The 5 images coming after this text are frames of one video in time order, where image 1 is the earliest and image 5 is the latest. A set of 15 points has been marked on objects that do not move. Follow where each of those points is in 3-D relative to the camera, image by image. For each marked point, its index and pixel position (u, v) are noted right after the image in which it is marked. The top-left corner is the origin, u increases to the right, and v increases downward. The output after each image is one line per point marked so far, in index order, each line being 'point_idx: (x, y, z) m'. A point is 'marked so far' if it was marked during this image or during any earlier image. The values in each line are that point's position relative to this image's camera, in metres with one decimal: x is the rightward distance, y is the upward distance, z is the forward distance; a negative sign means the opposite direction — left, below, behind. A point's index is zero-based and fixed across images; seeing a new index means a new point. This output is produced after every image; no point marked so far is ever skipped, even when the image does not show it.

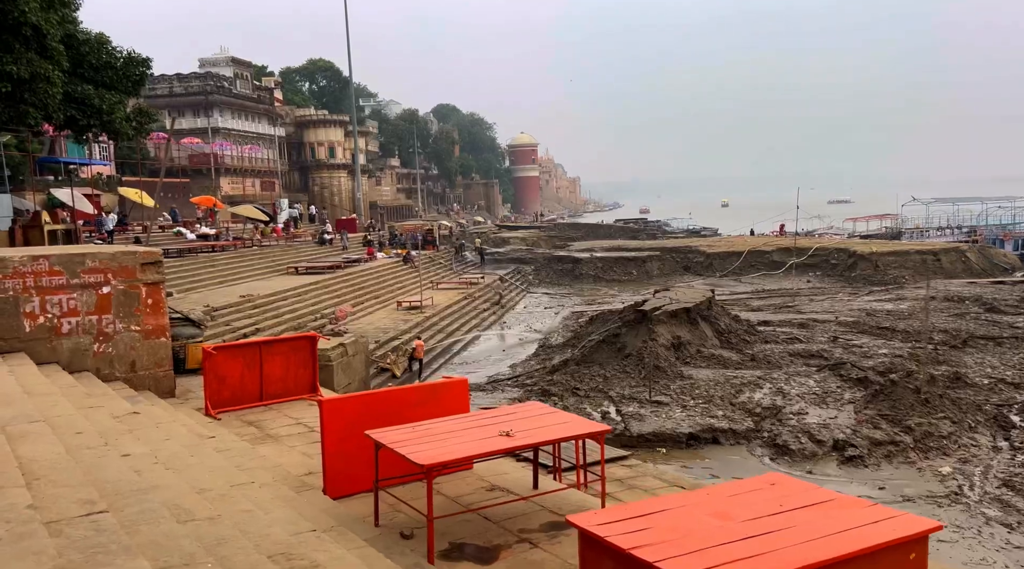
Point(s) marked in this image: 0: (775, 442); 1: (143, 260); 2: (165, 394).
0: (+3.5, -2.1, +11.6) m
1: (-3.8, +0.2, +9.2) m
2: (-3.7, -1.2, +9.4) m
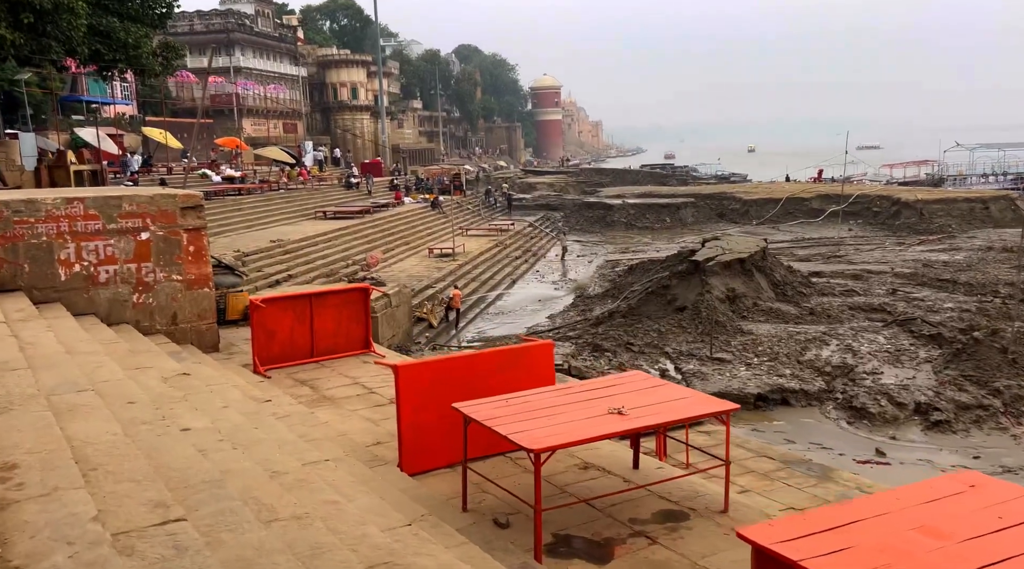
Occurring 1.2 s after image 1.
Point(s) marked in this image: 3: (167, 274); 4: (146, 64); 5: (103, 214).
0: (+4.2, -1.5, +10.9) m
1: (-3.1, +0.8, +8.4) m
2: (-3.0, -0.6, +8.7) m
3: (-3.3, +0.1, +8.4) m
4: (-7.6, +4.5, +18.2) m
5: (-3.7, +0.6, +8.0) m
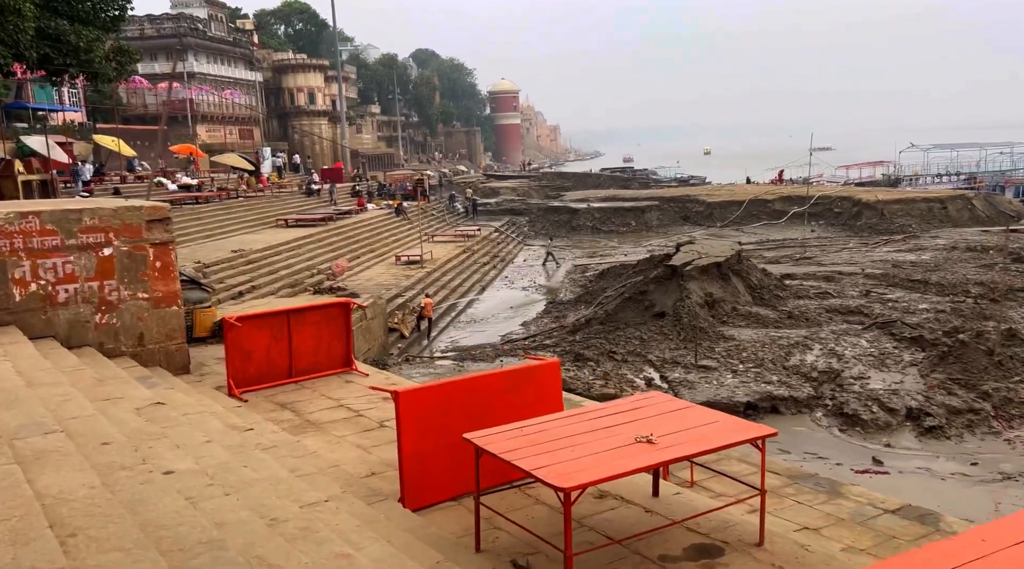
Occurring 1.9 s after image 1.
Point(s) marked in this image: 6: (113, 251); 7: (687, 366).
0: (+4.0, -1.5, +10.7) m
1: (-3.2, +0.6, +7.9) m
2: (-3.1, -0.8, +8.2) m
3: (-3.4, -0.1, +7.9) m
4: (-8.2, +4.3, +17.4) m
5: (-3.8, +0.5, +7.5) m
6: (-3.5, +0.3, +7.7) m
7: (+2.5, -1.1, +12.3) m
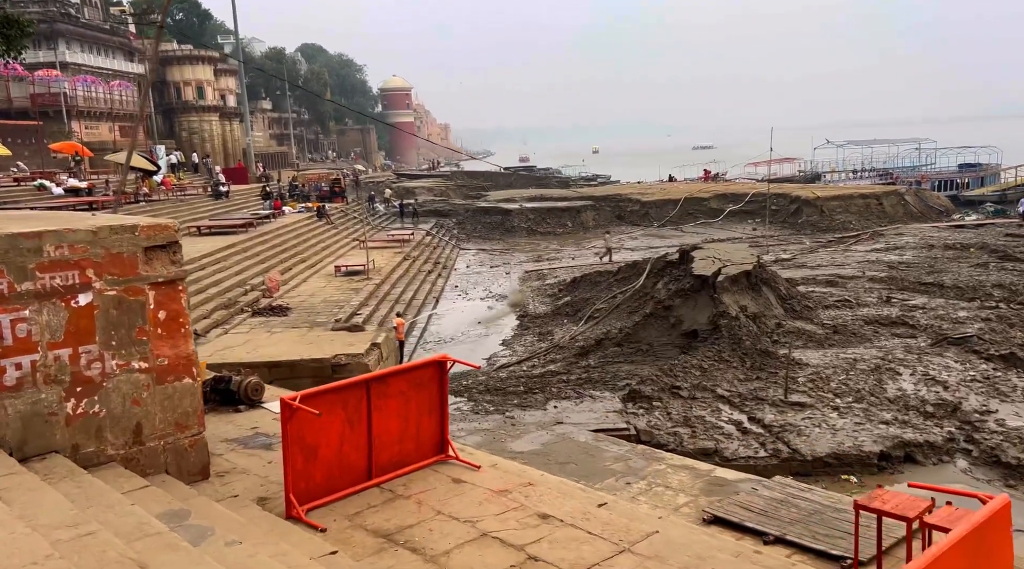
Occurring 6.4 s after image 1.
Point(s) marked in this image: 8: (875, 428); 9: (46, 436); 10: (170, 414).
0: (+4.8, -1.7, +8.7) m
1: (-2.1, +0.2, +5.0) m
2: (-1.9, -1.2, +5.3) m
3: (-2.2, -0.4, +5.0) m
4: (-8.3, +3.8, +13.8) m
5: (-2.6, +0.1, +4.5) m
6: (-2.3, -0.1, +4.8) m
7: (+3.0, -1.4, +10.2) m
8: (+3.9, -1.5, +9.3) m
9: (-2.5, -0.8, +4.8) m
10: (-2.0, -0.8, +5.2) m
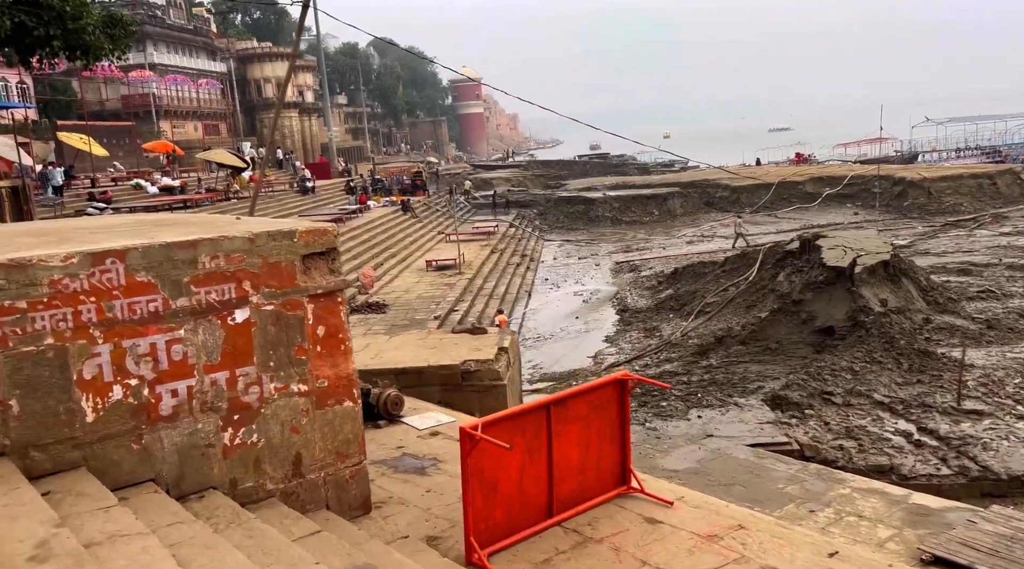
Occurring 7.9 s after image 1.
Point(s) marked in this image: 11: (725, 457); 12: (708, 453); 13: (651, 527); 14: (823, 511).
0: (+6.1, -1.7, +7.6) m
1: (-1.0, +0.2, +4.4) m
2: (-0.8, -1.2, +4.7) m
3: (-1.1, -0.5, +4.4) m
4: (-6.5, +3.8, +13.6) m
5: (-1.6, 0.0, +4.0) m
6: (-1.3, -0.1, +4.2) m
7: (+4.5, -1.3, +9.1) m
8: (+5.3, -1.5, +8.3) m
9: (-1.5, -0.9, +4.2) m
10: (-0.9, -0.8, +4.6) m
11: (+1.9, -1.5, +7.7) m
12: (+1.8, -1.5, +7.9) m
13: (+0.7, -1.3, +4.6) m
14: (+2.3, -1.6, +6.5) m
